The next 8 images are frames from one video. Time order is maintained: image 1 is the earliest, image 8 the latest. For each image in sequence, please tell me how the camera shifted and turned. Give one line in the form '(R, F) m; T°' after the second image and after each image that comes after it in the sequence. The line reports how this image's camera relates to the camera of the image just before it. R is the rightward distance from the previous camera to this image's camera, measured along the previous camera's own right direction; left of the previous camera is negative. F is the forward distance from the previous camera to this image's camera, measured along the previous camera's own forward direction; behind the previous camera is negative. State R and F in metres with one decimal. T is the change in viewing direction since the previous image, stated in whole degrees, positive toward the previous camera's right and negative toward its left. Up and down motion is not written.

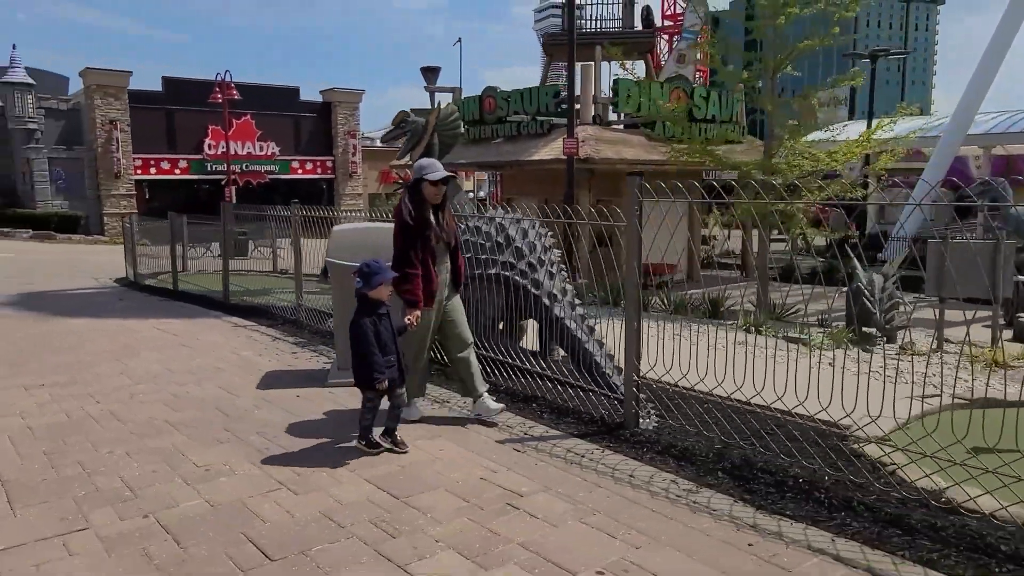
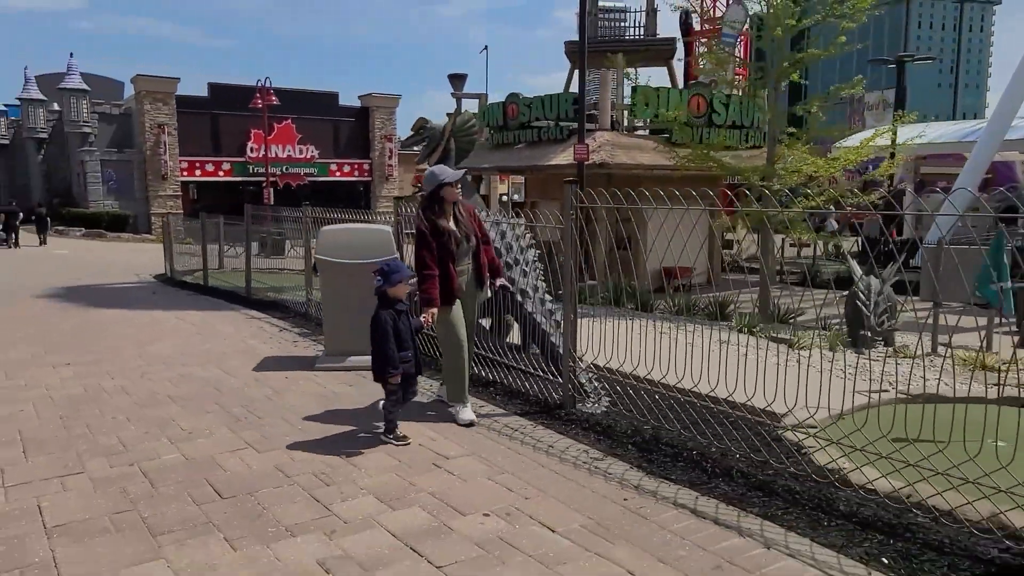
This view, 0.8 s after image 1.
(+0.6, -0.5) m; -3°
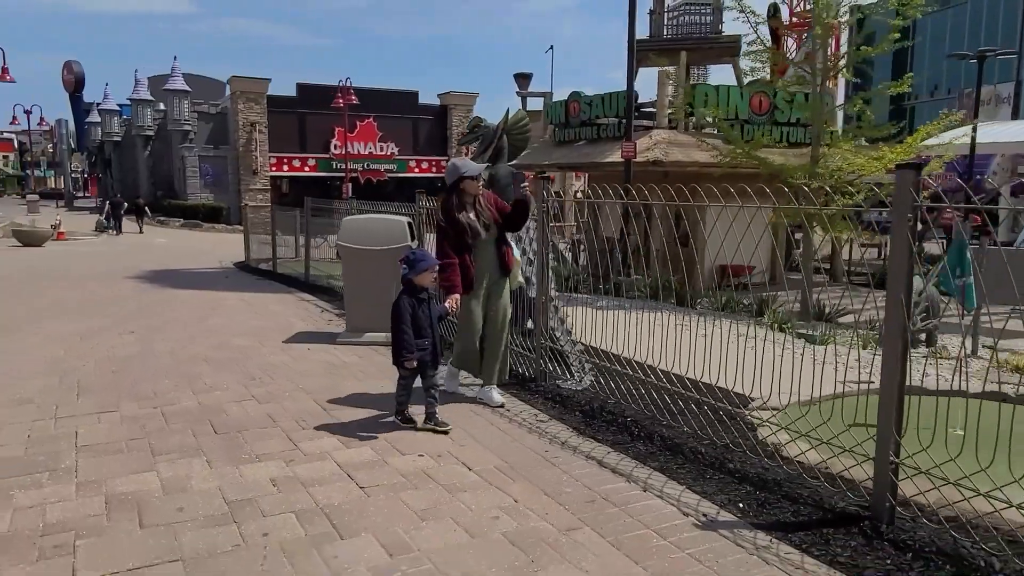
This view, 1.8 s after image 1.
(+0.7, -0.5) m; -6°
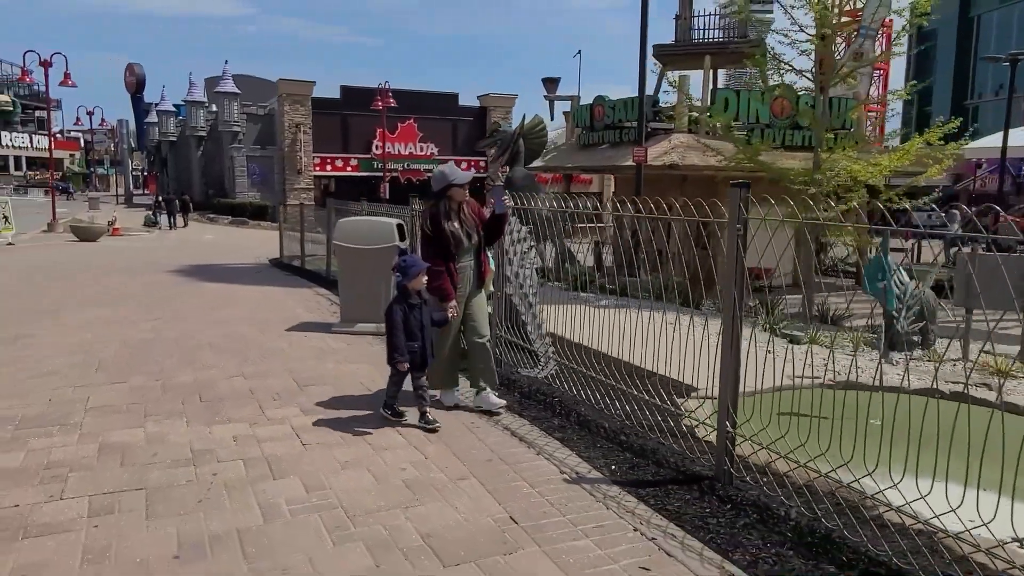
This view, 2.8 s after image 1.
(+0.7, -0.6) m; -4°
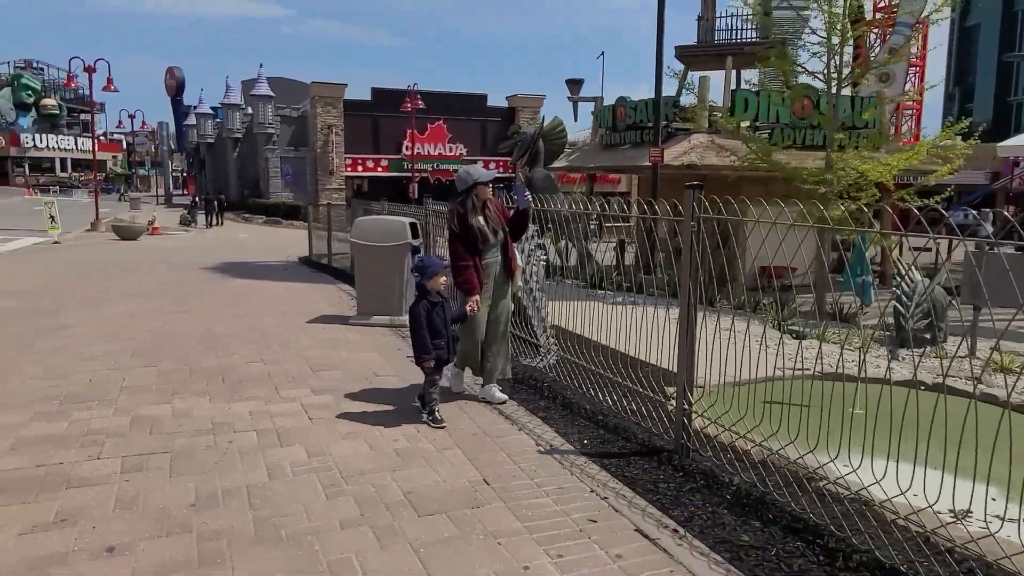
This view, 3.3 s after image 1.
(+0.3, -0.4) m; -2°
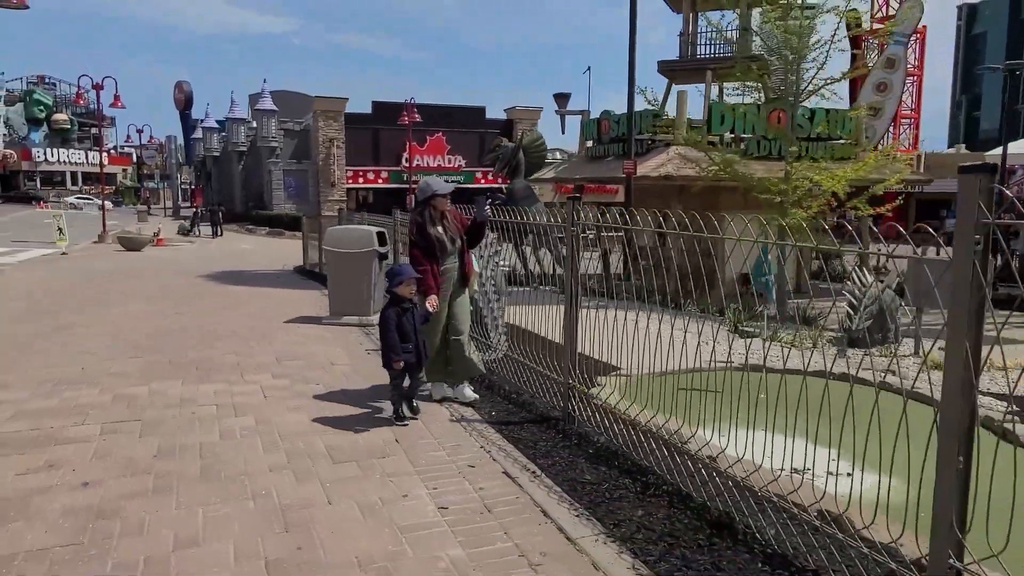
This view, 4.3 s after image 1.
(+0.6, -0.8) m; -1°
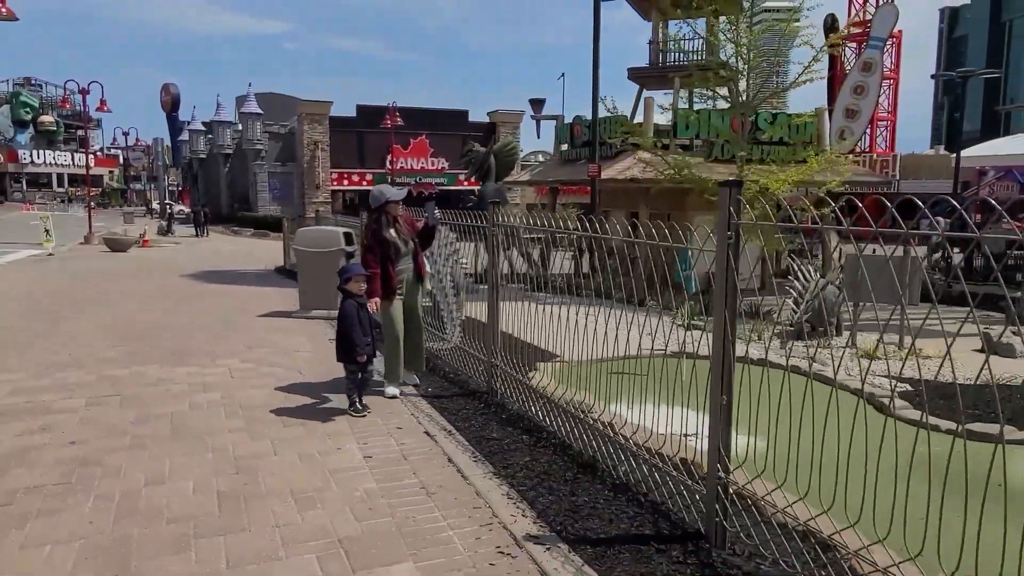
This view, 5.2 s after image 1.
(+0.4, -0.7) m; +1°
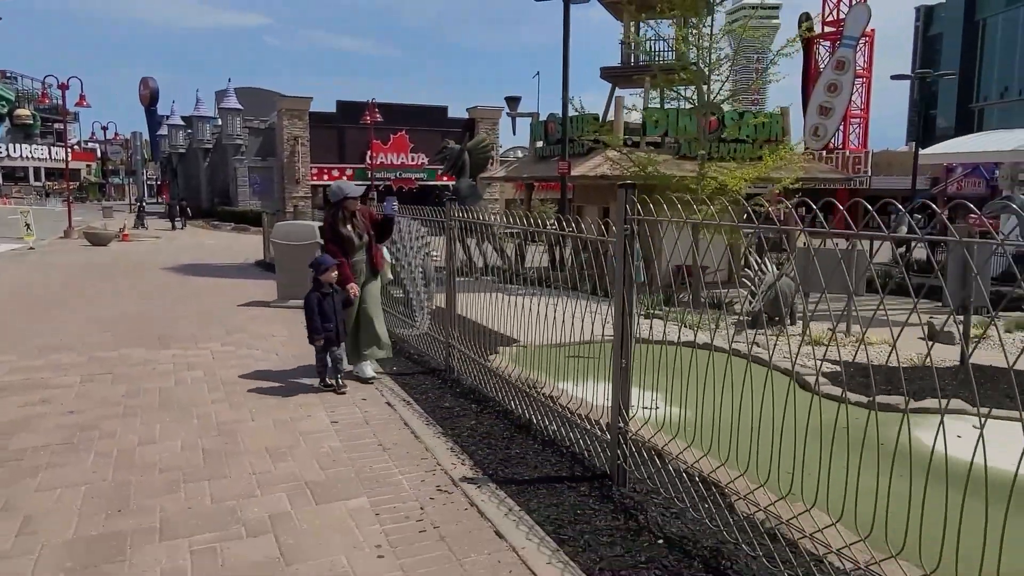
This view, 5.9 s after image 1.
(+0.2, -0.6) m; +1°
